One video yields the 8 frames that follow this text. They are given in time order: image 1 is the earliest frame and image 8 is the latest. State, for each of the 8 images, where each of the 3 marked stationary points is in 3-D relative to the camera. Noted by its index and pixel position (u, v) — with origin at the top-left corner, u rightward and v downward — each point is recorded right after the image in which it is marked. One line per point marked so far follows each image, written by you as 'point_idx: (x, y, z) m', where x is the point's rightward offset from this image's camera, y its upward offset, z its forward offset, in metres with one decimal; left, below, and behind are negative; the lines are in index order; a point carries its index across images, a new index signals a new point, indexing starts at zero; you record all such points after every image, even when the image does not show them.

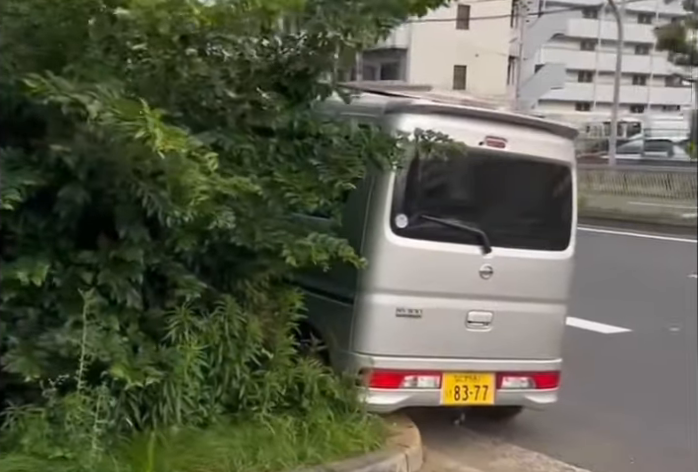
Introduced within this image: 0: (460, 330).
0: (+0.5, -0.5, +5.2) m
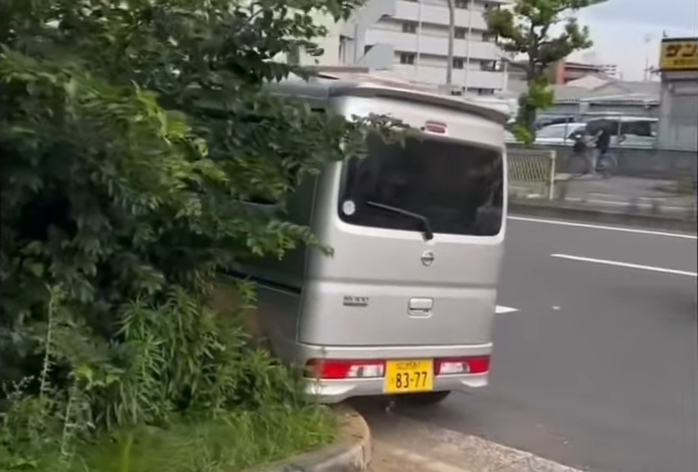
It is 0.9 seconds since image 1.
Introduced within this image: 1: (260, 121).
0: (+0.3, -0.4, +5.2) m
1: (-0.4, +0.5, +4.4) m
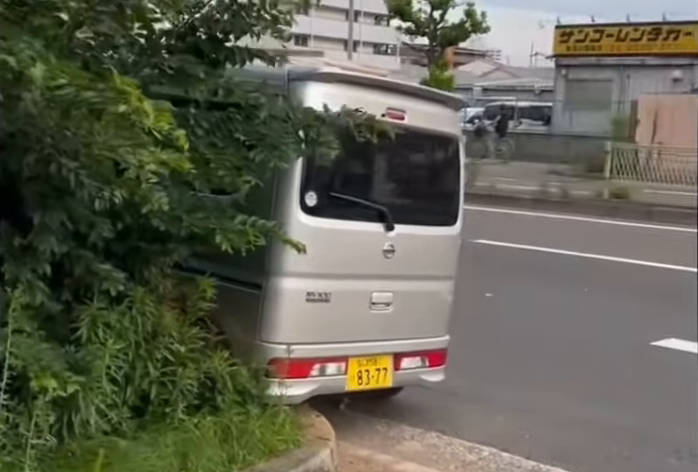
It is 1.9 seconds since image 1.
0: (+0.1, -0.4, +5.0) m
1: (-0.5, +0.5, +4.1) m
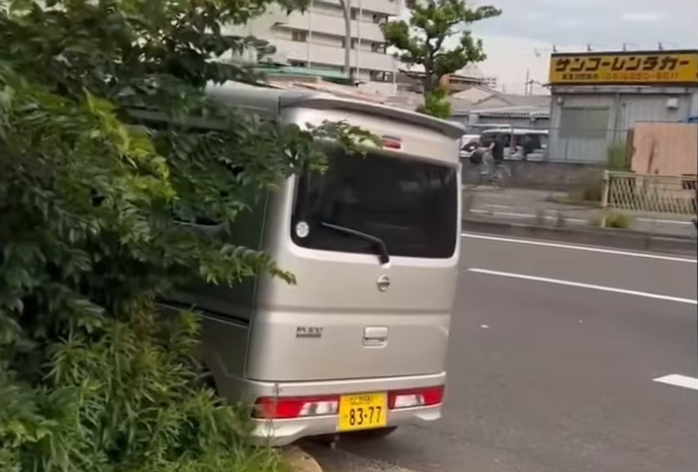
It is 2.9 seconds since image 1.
0: (0.0, -0.5, +4.7) m
1: (-0.5, +0.4, +3.9) m
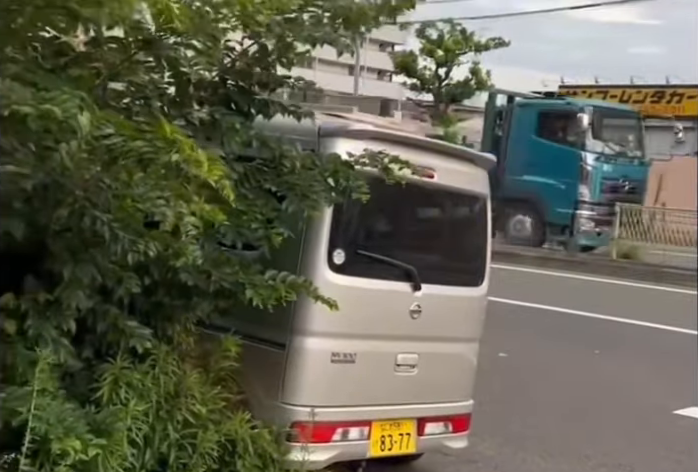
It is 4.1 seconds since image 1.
0: (+0.2, -0.6, +4.8) m
1: (-0.4, +0.3, +4.0) m
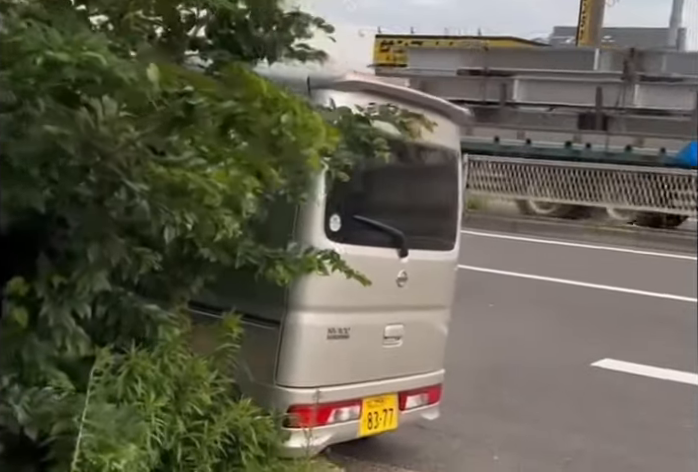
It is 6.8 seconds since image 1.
0: (+0.1, -0.5, +4.5) m
1: (-0.3, +0.4, +3.5) m
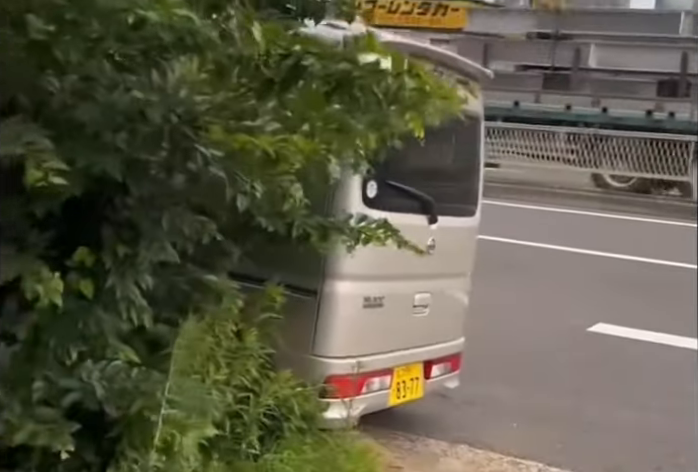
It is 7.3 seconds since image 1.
0: (+0.2, -0.3, +4.4) m
1: (-0.1, +0.5, +3.4) m
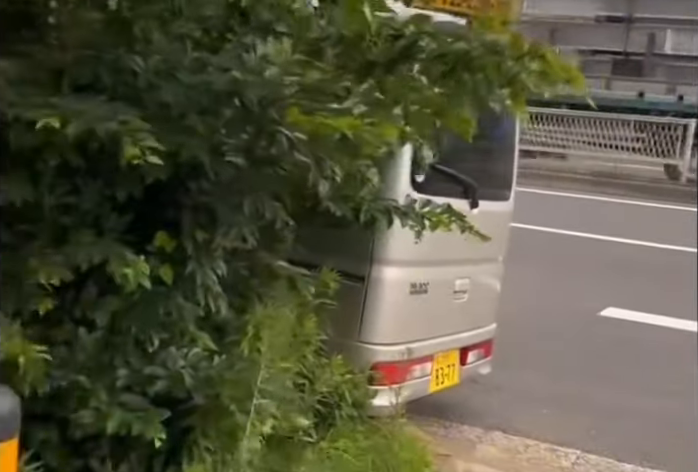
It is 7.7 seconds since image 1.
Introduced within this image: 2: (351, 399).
0: (+0.4, -0.3, +4.4) m
1: (+0.1, +0.5, +3.4) m
2: (0.0, -0.6, +3.7) m
